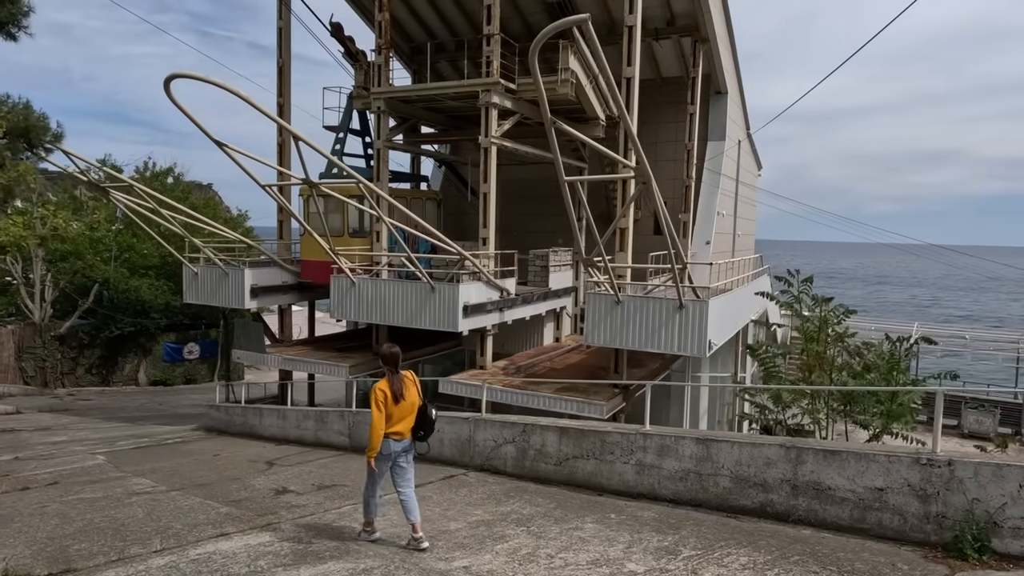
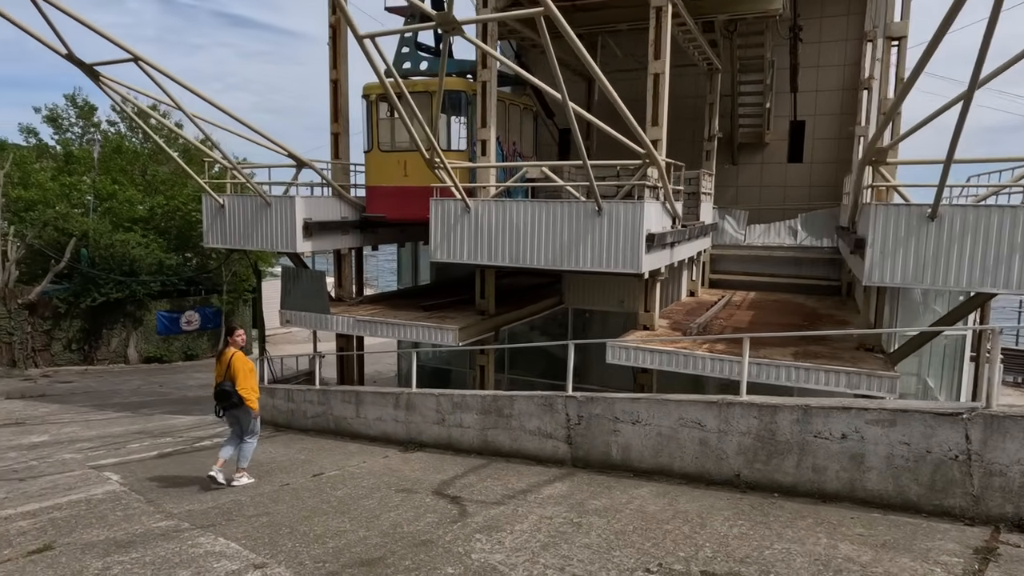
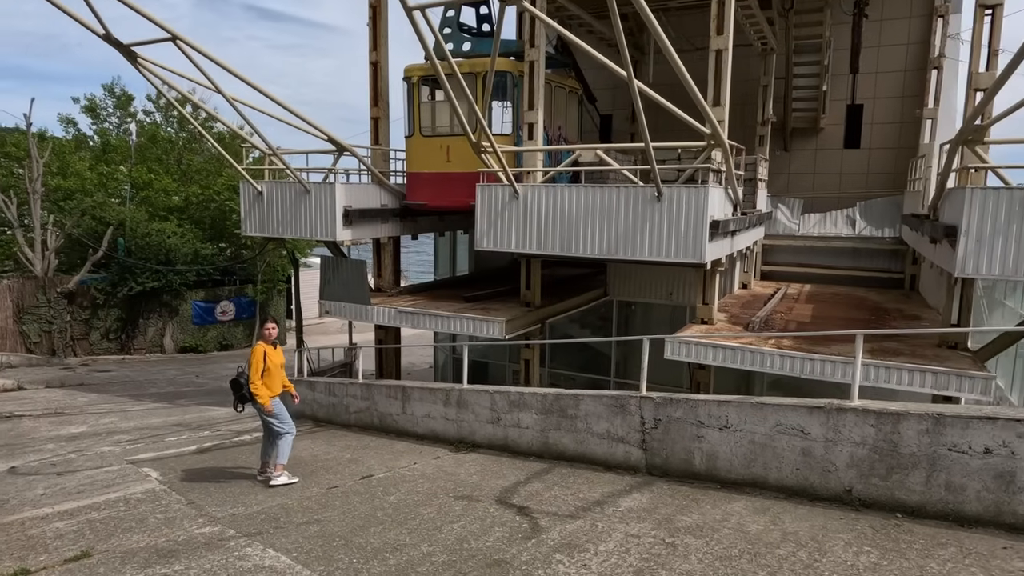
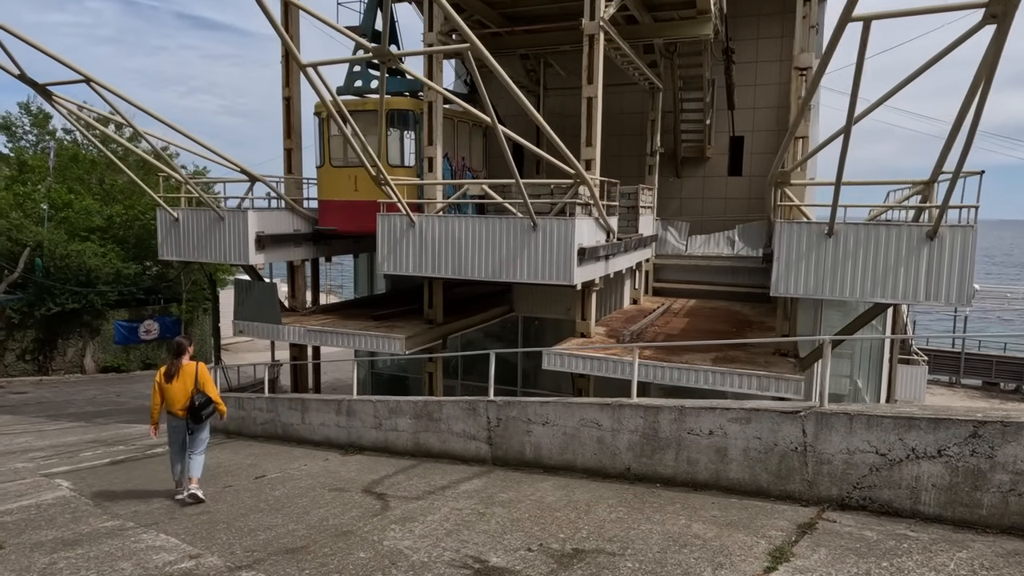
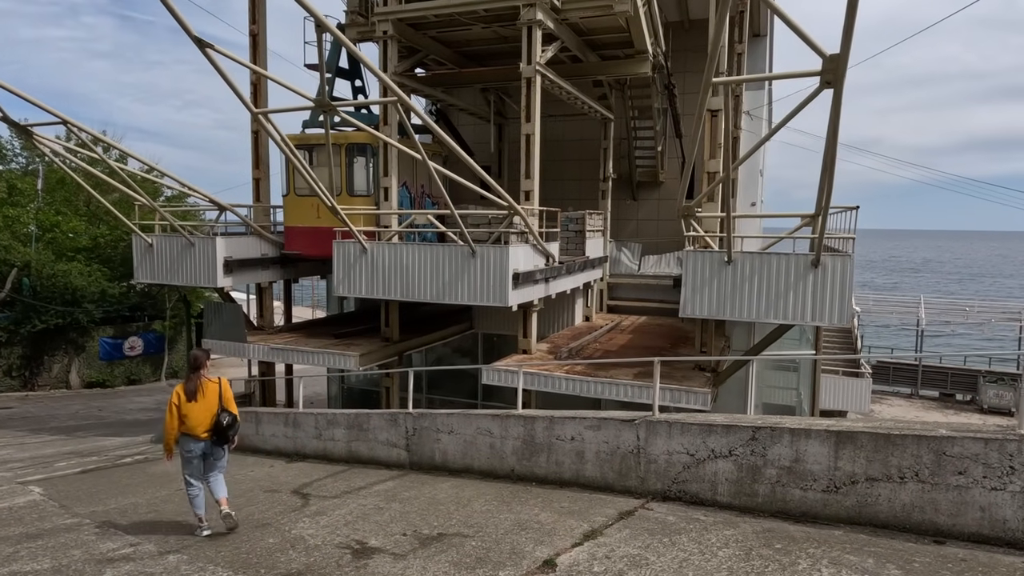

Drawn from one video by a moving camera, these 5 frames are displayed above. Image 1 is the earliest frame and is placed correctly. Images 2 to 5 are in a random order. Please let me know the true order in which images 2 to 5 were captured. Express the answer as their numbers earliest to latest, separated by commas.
5, 4, 2, 3
